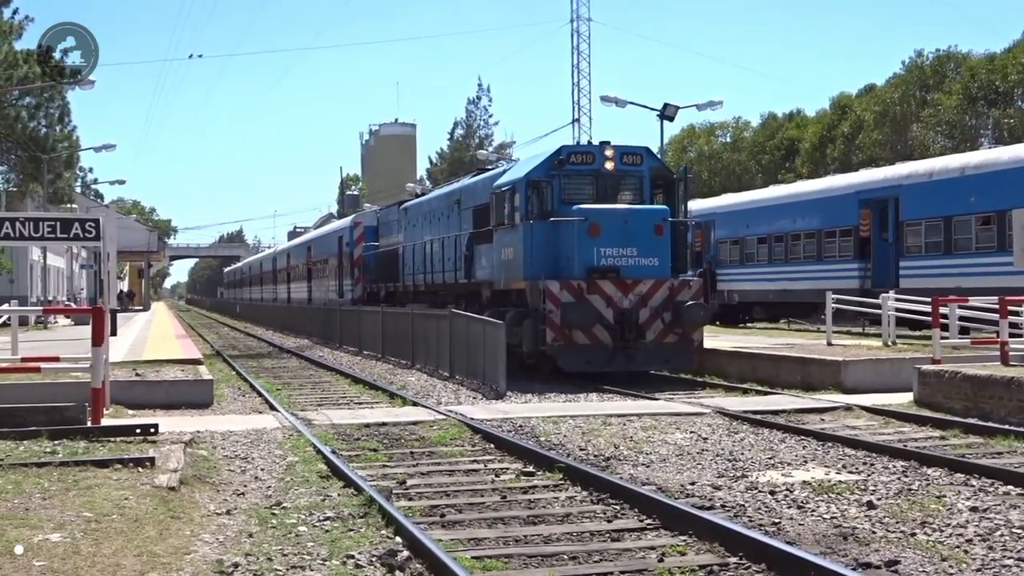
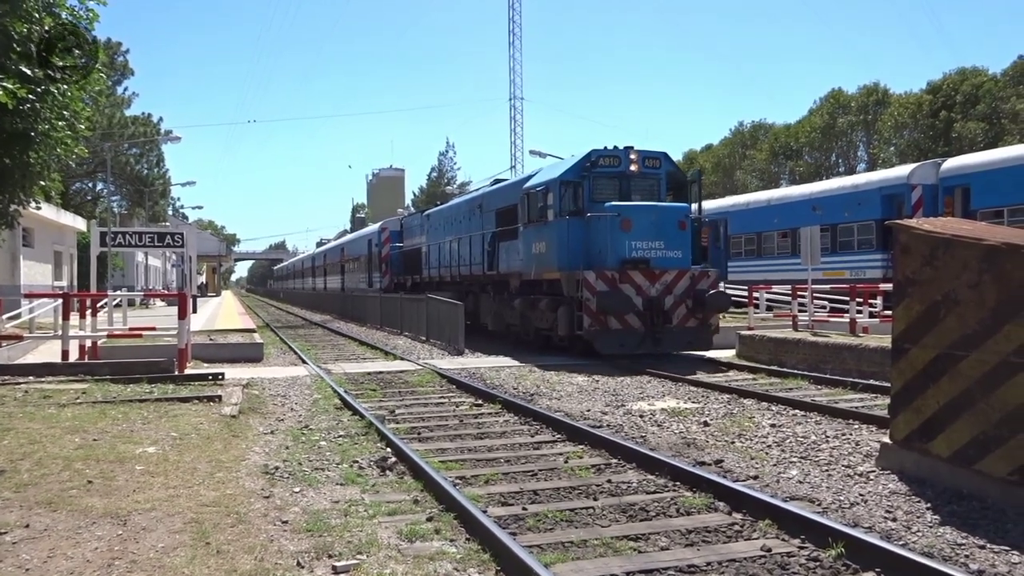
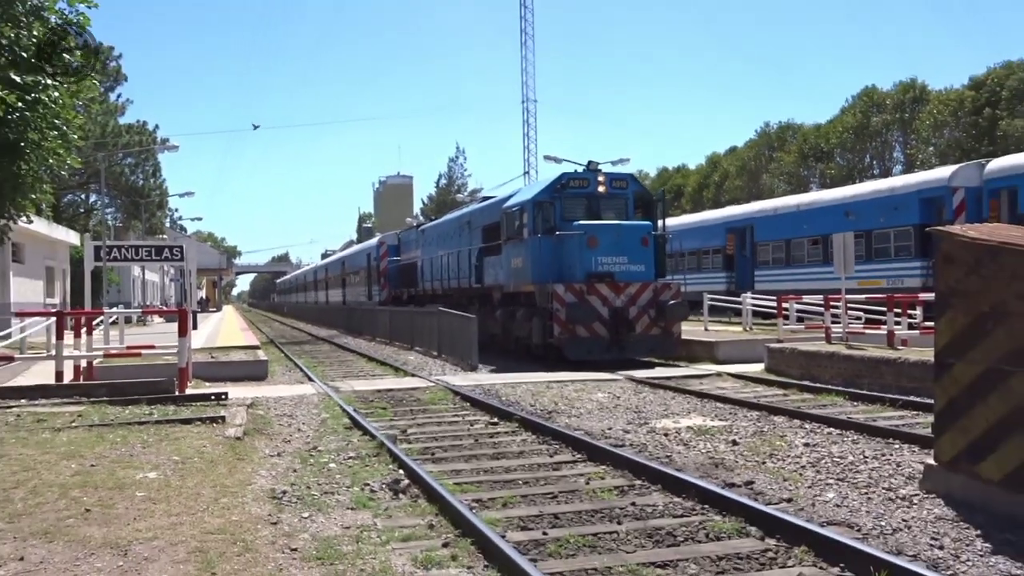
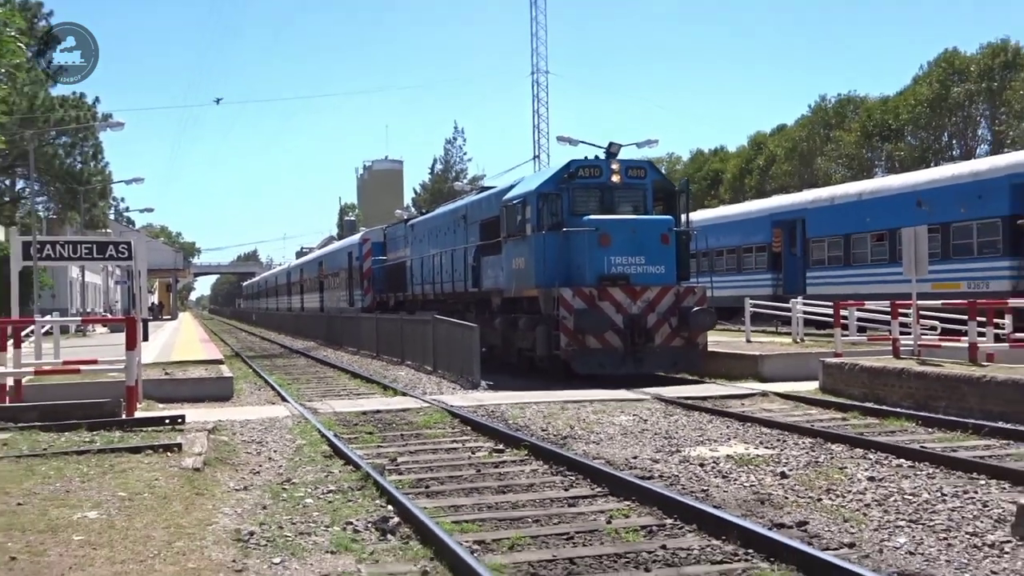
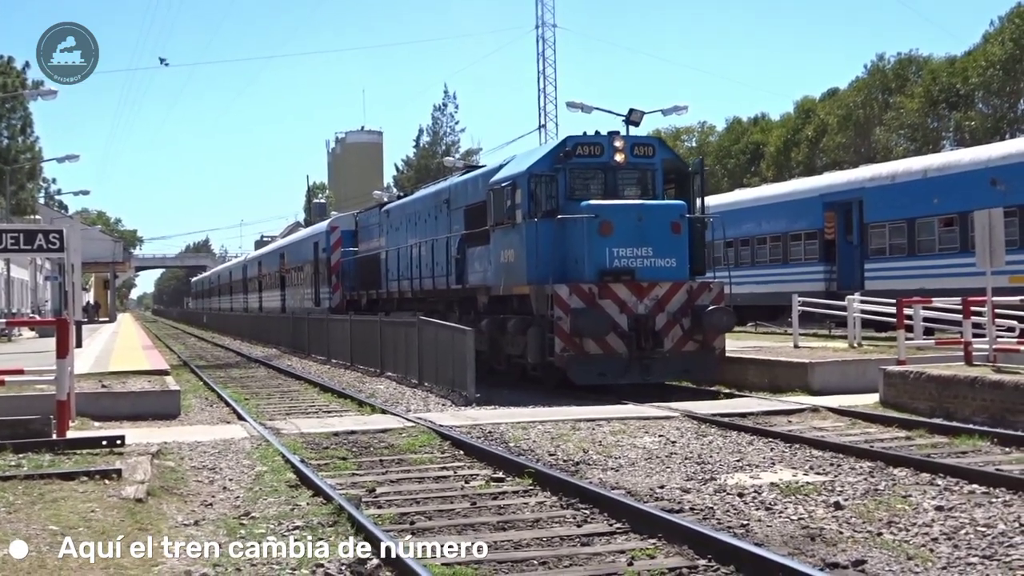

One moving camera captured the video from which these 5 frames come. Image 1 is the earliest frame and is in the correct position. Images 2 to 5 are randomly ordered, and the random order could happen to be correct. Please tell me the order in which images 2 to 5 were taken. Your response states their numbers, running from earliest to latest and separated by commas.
5, 4, 3, 2
